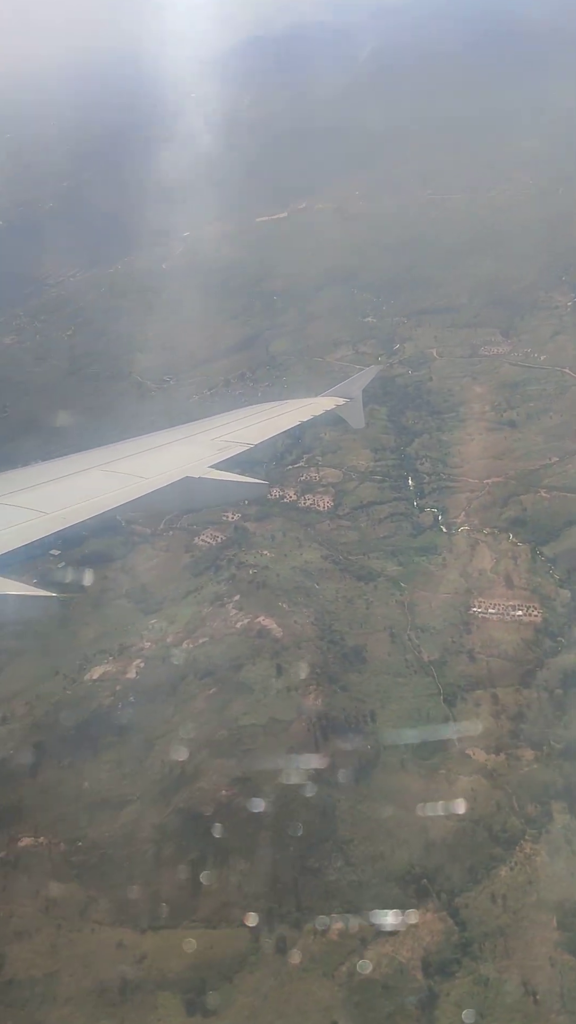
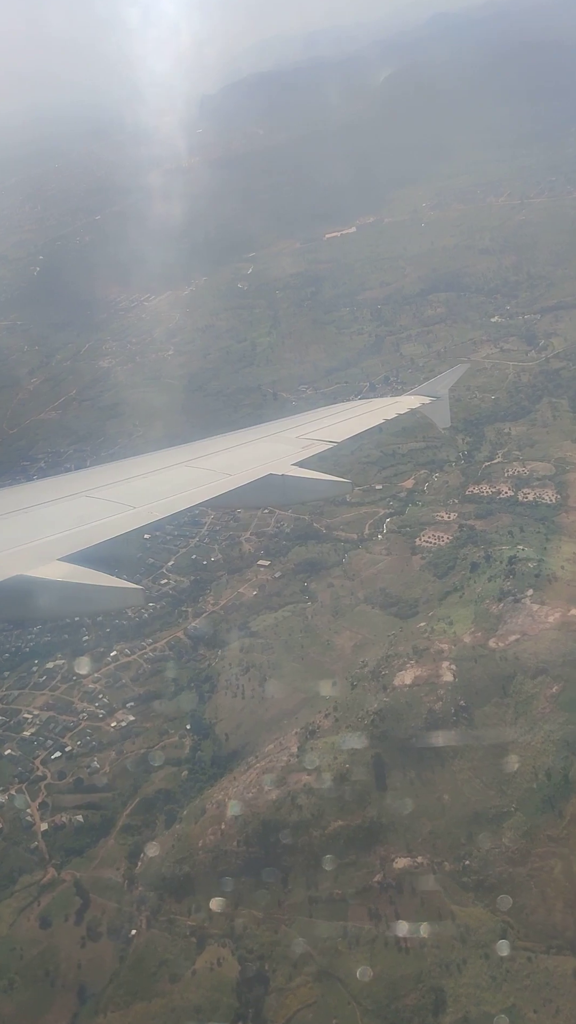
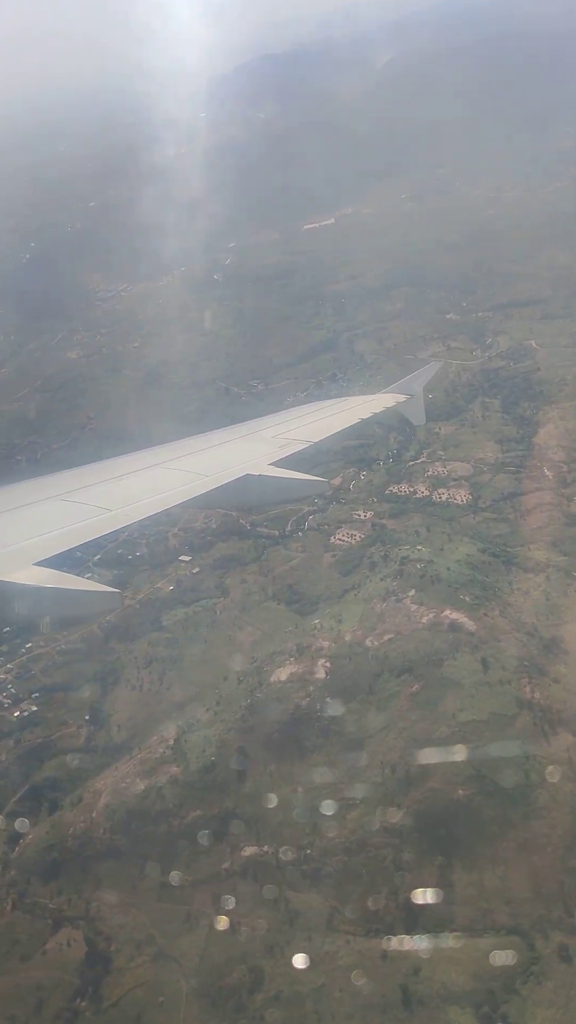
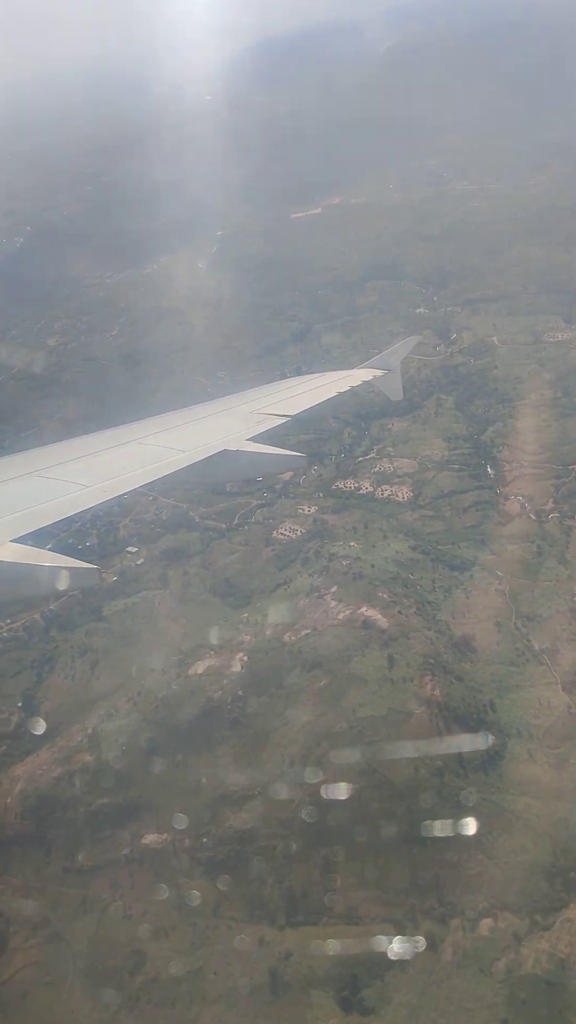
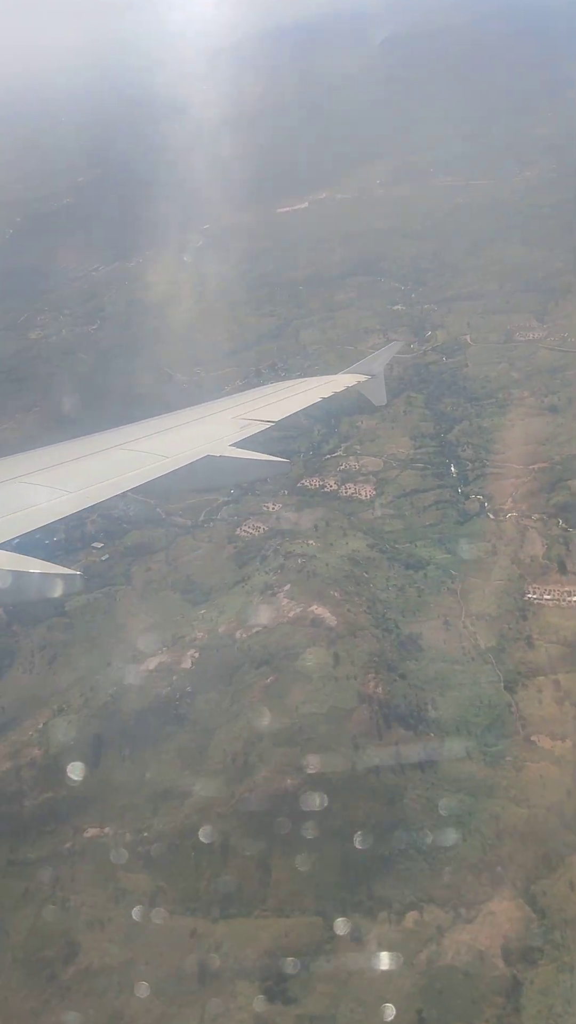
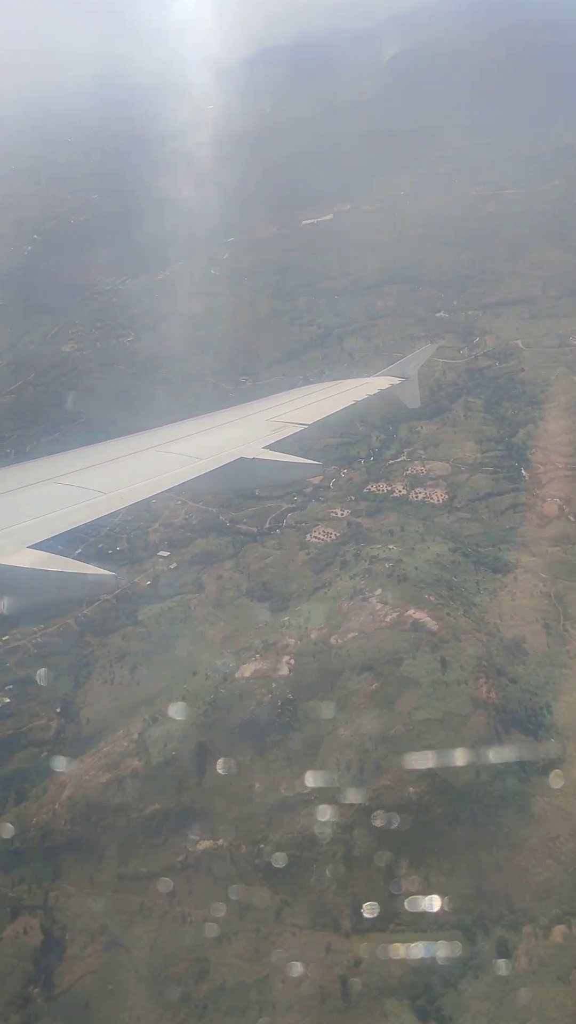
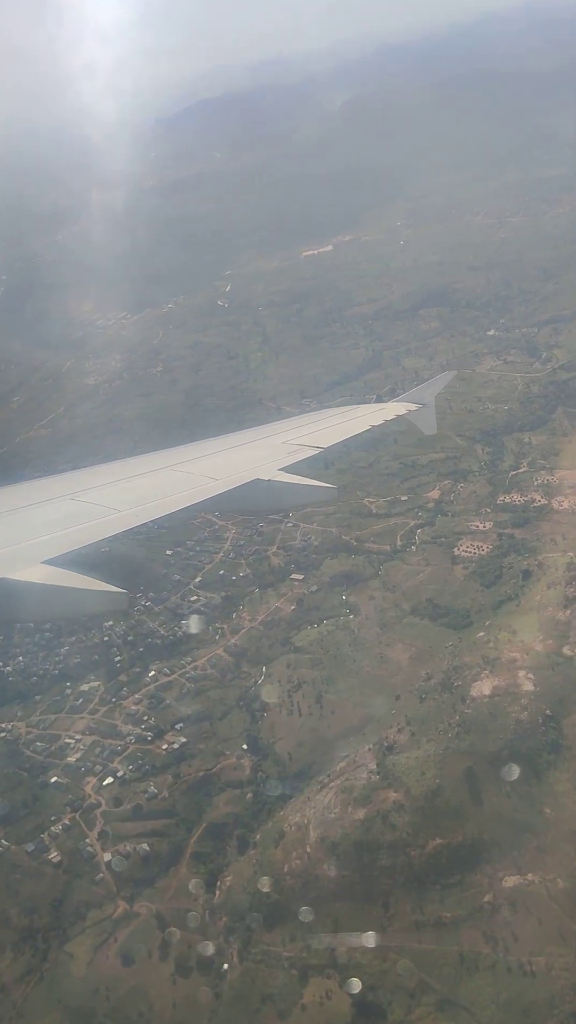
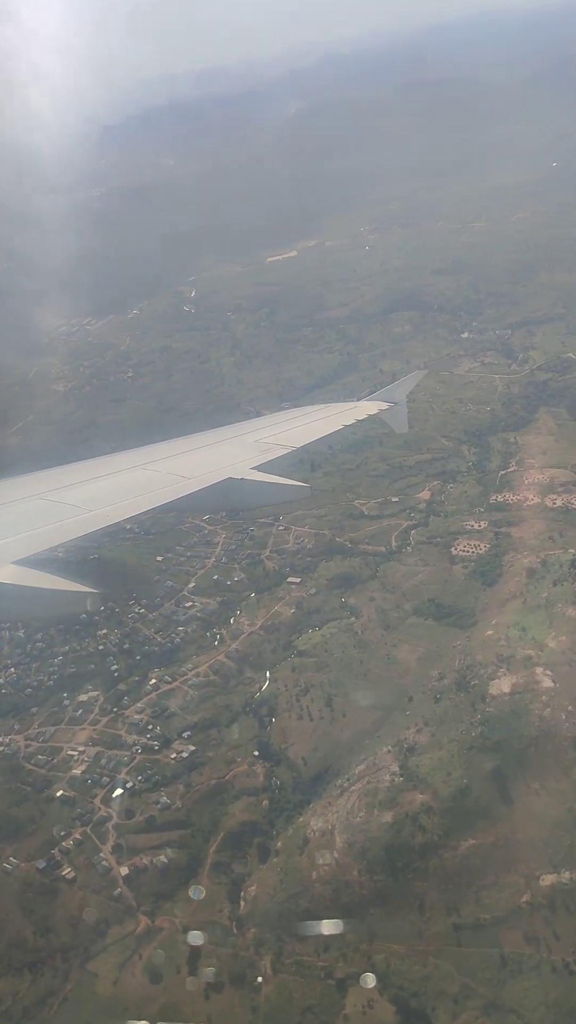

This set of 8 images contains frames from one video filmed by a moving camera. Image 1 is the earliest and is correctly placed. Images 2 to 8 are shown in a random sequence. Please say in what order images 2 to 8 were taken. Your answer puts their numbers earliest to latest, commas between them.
5, 4, 6, 3, 2, 7, 8
